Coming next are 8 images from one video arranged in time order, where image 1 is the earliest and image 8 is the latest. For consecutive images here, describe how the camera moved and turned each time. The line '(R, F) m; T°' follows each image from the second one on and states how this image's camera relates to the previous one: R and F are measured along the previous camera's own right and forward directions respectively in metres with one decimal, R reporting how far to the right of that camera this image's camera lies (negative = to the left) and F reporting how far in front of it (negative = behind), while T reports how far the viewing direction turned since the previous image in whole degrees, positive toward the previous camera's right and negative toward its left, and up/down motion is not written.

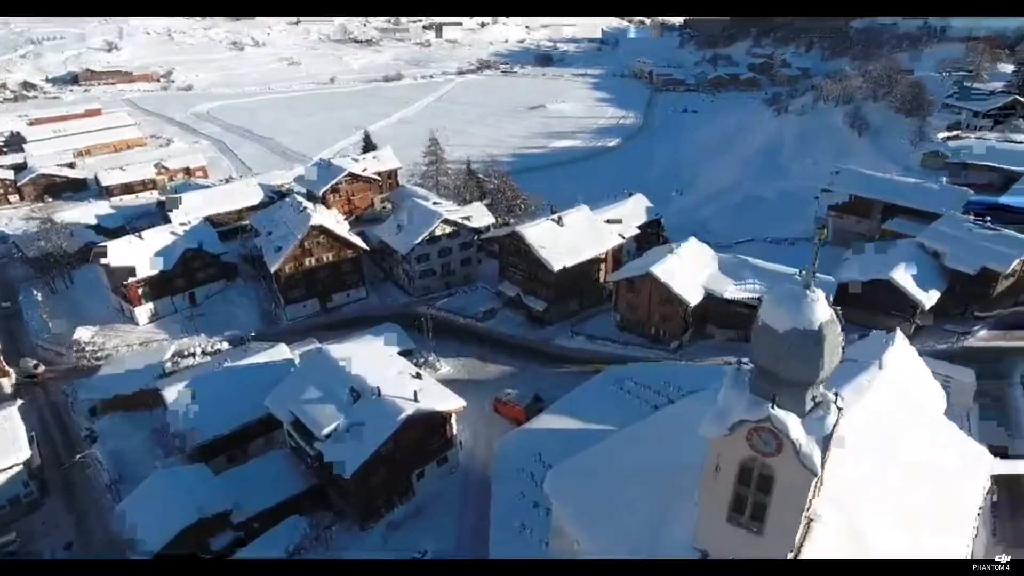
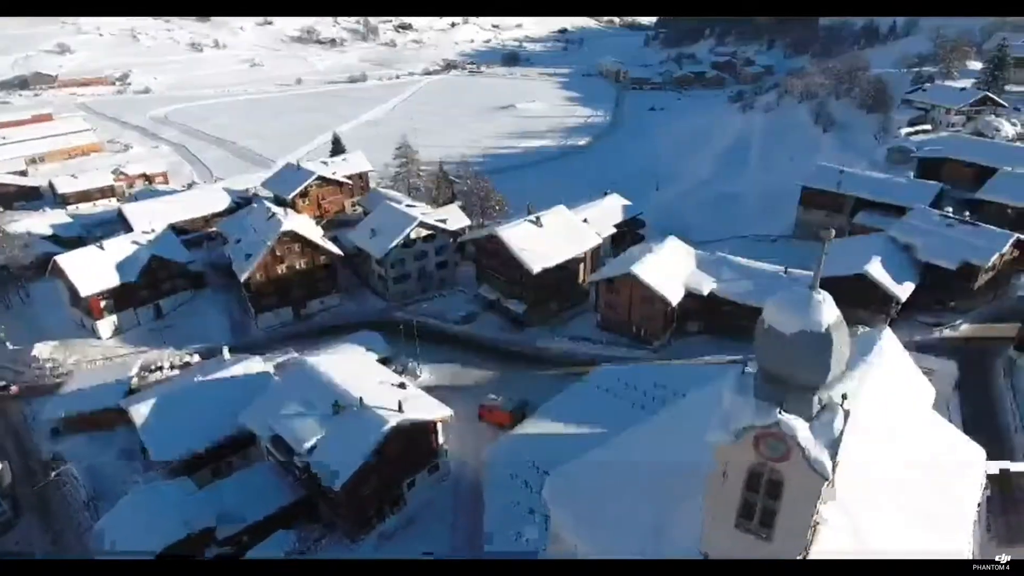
(-0.2, +0.2) m; +3°
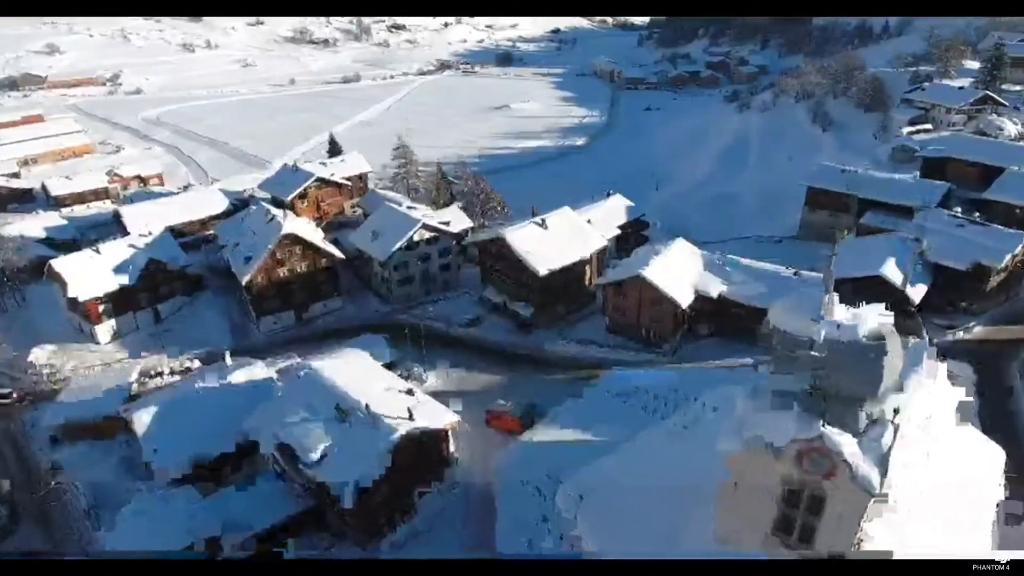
(-0.2, +0.2) m; +1°
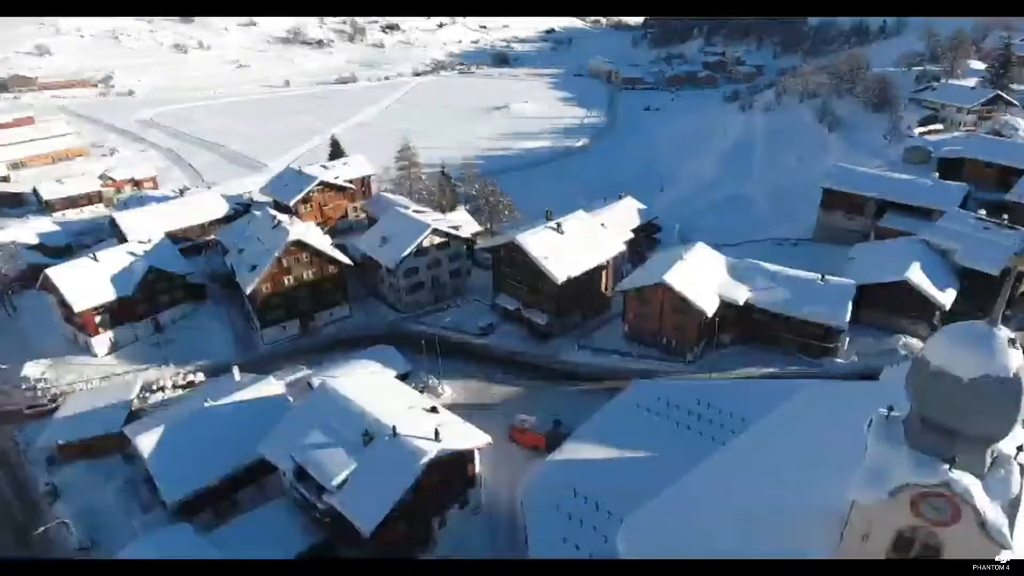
(-0.4, +0.4) m; +1°
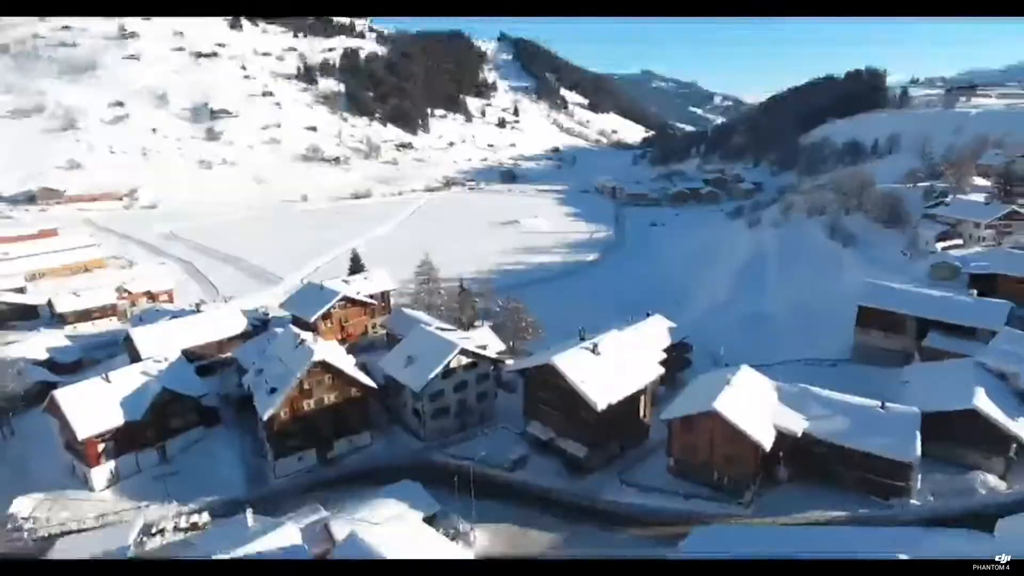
(-0.5, +0.6) m; 0°
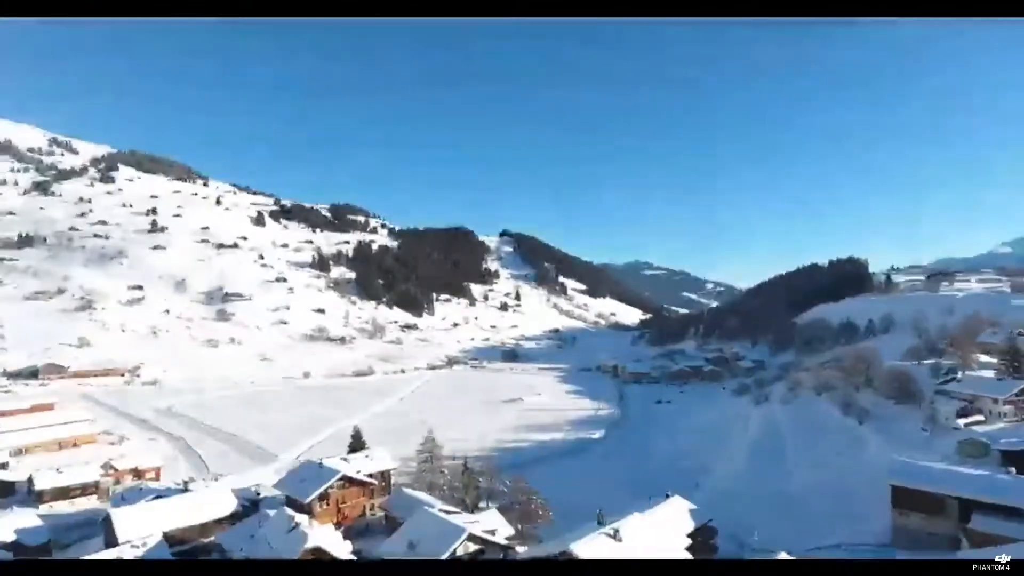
(-0.3, +0.3) m; 0°
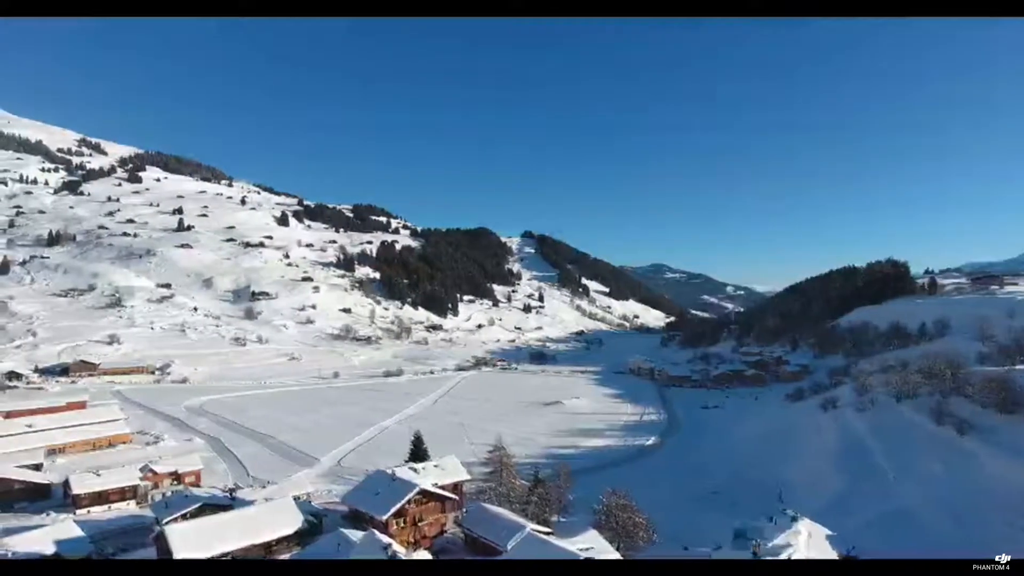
(-1.7, +1.9) m; -2°
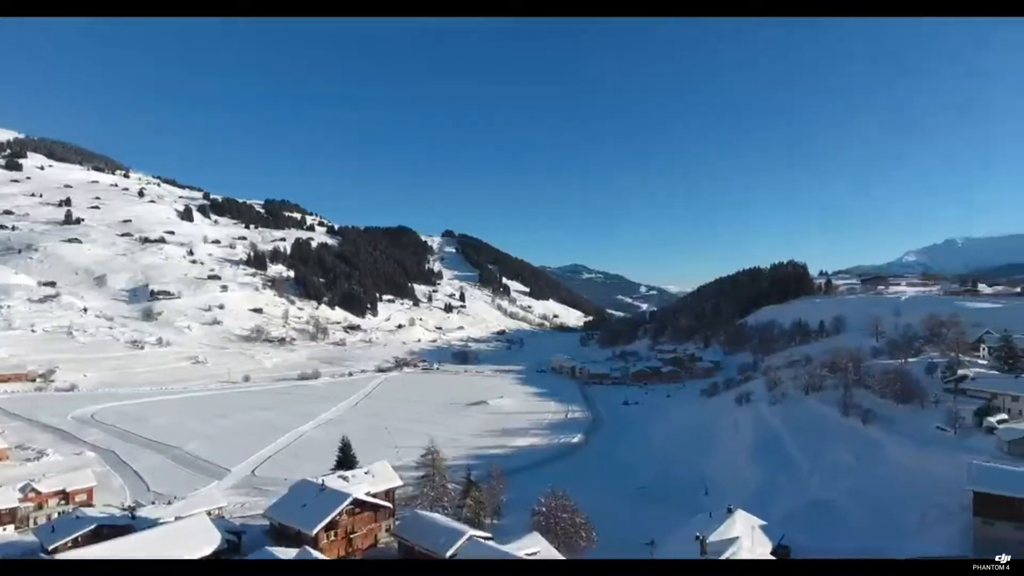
(-0.4, +0.9) m; +7°
